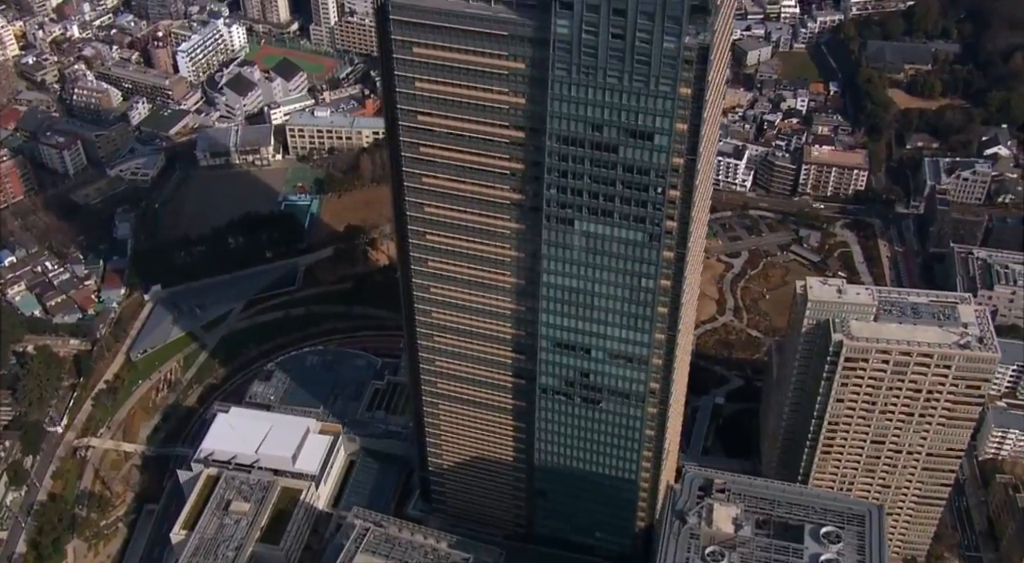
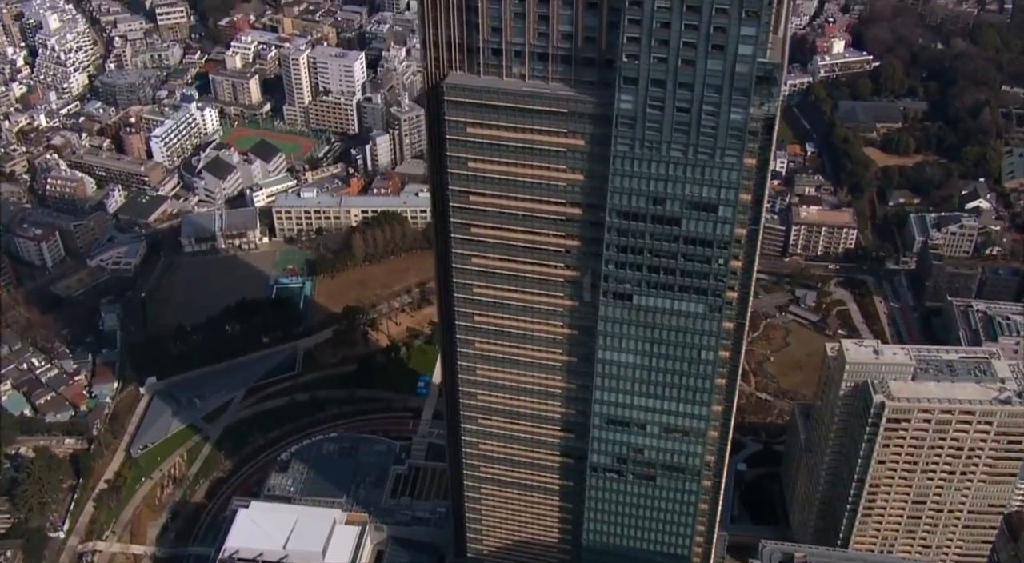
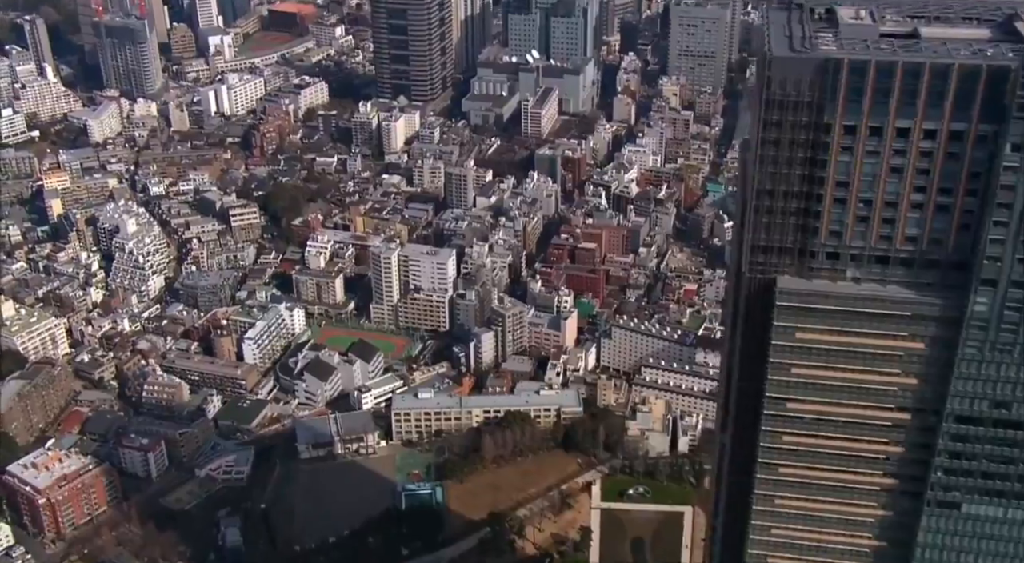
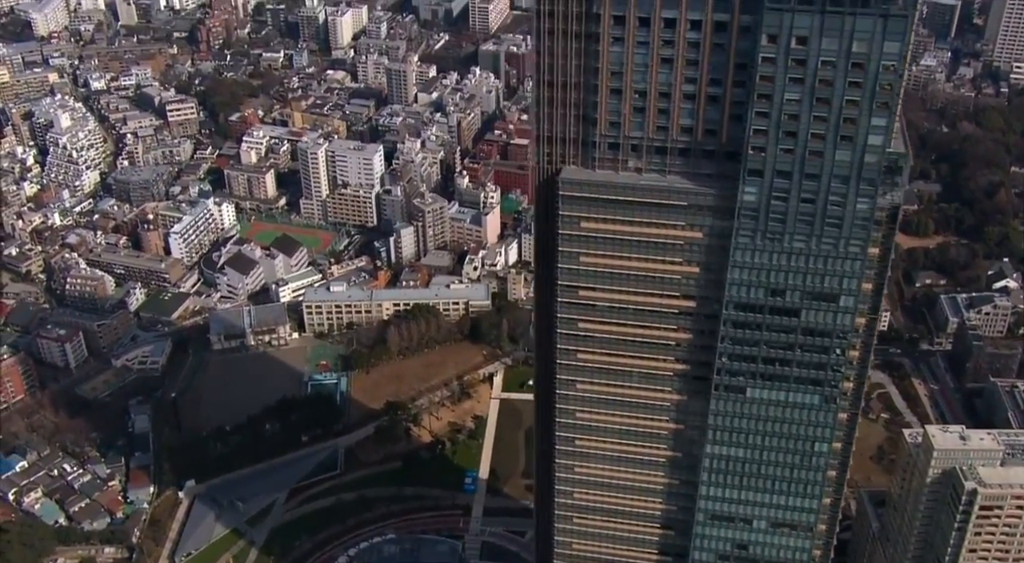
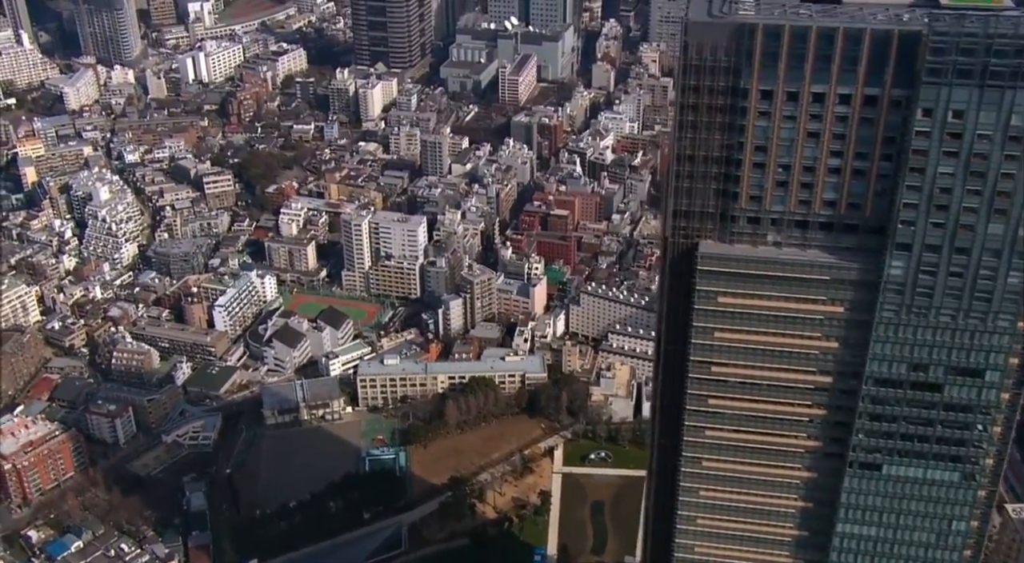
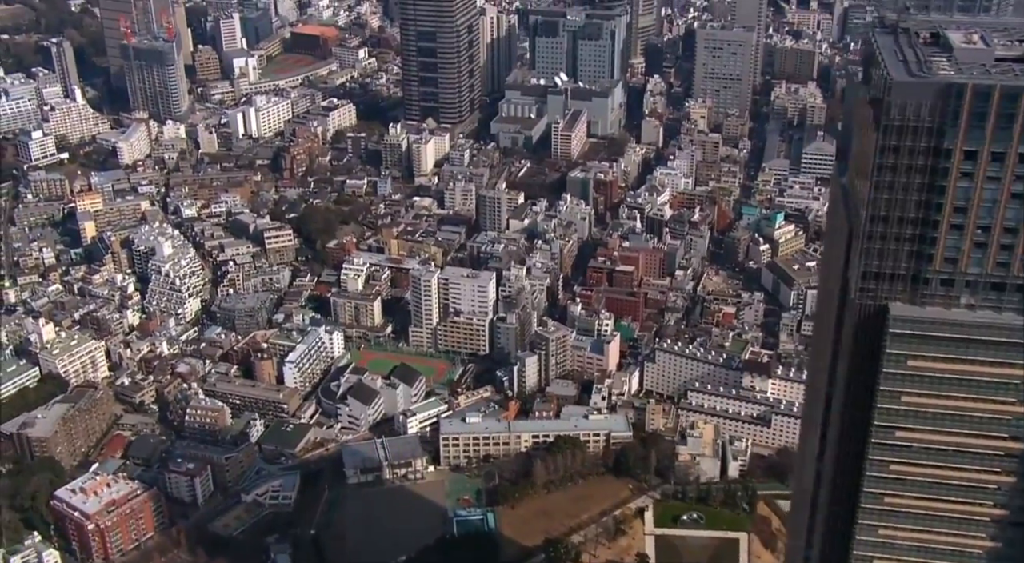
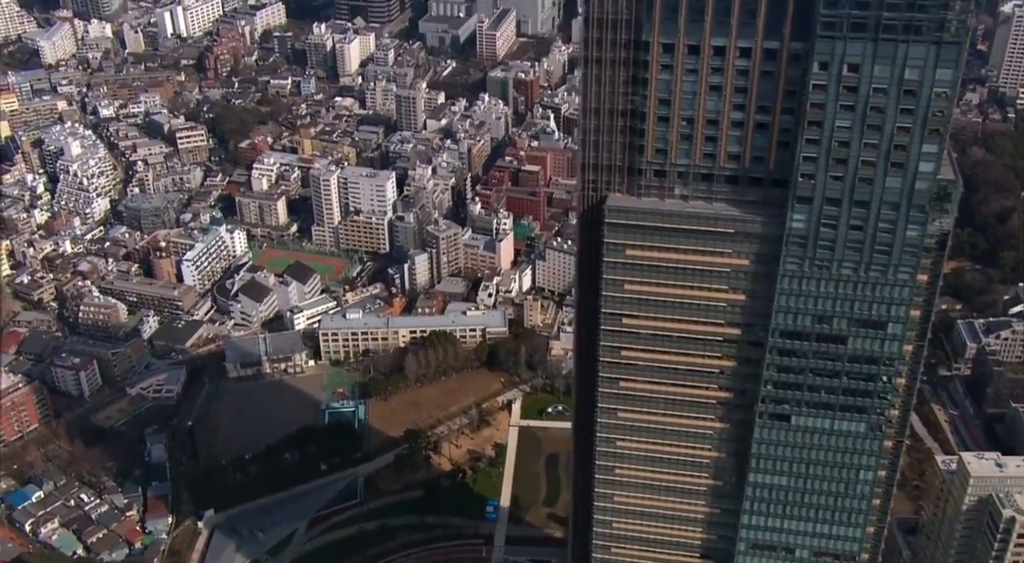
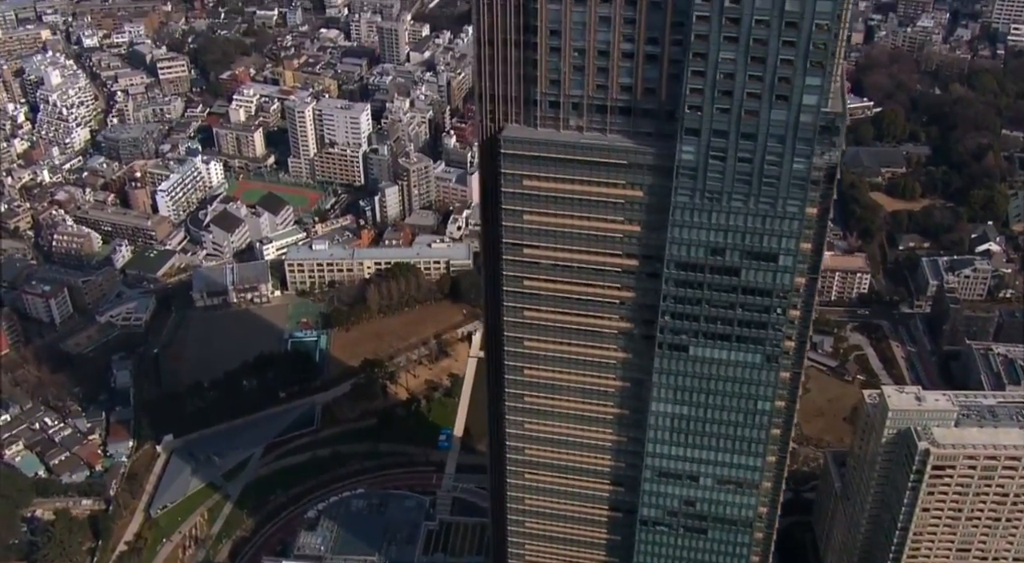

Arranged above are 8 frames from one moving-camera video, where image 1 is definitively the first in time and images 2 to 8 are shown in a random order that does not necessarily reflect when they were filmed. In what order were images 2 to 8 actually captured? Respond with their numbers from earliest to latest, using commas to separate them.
2, 8, 4, 7, 5, 3, 6
